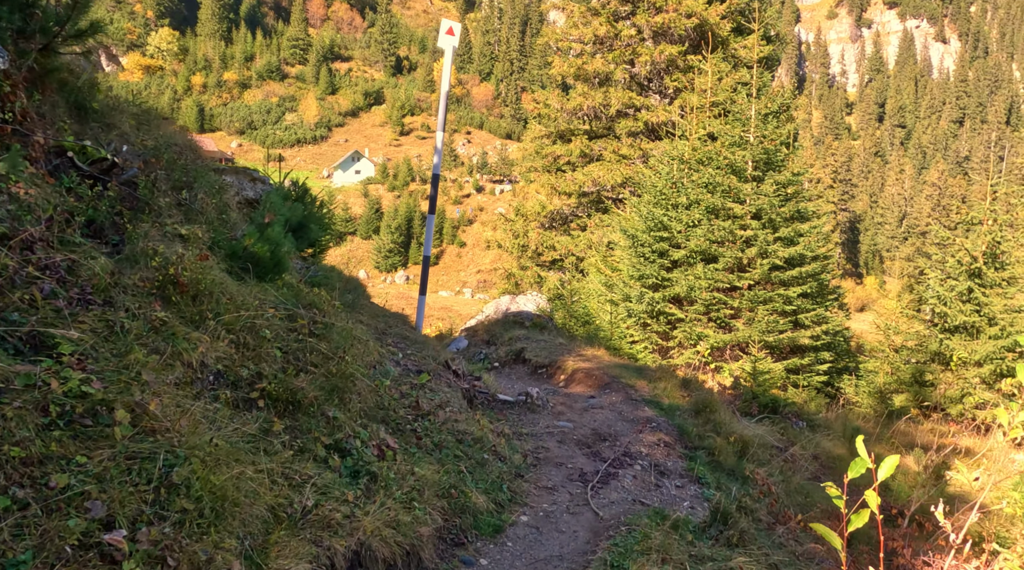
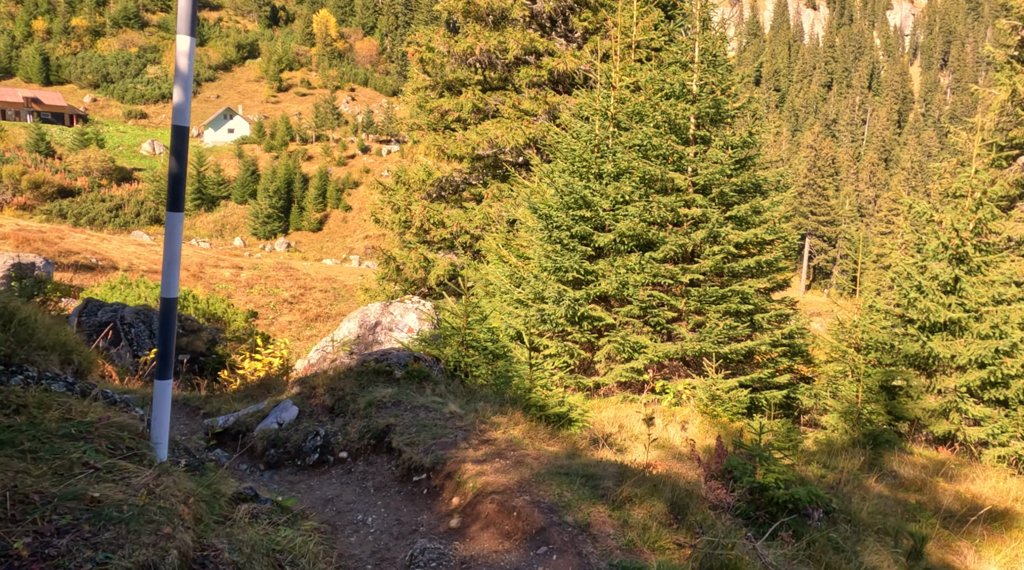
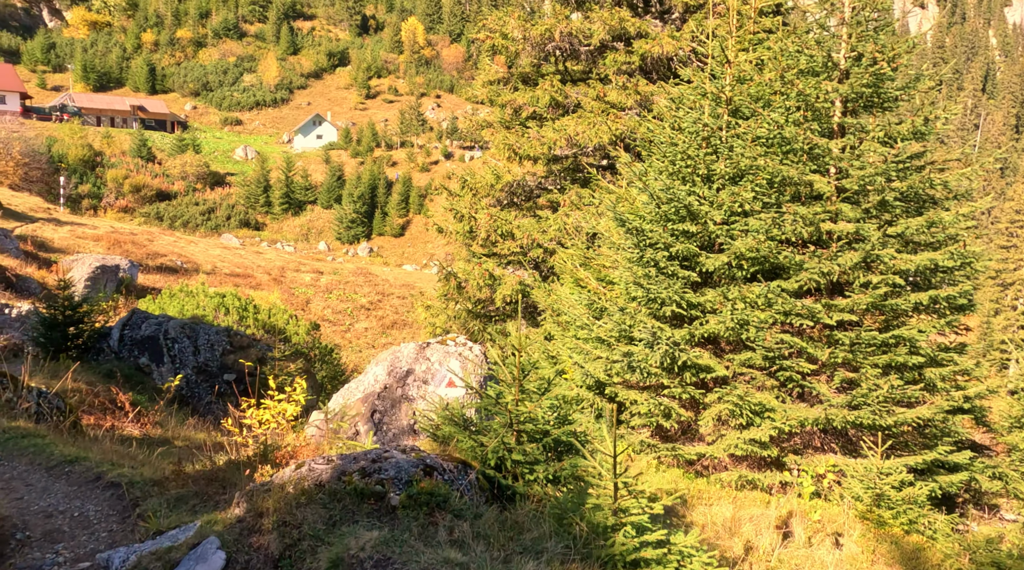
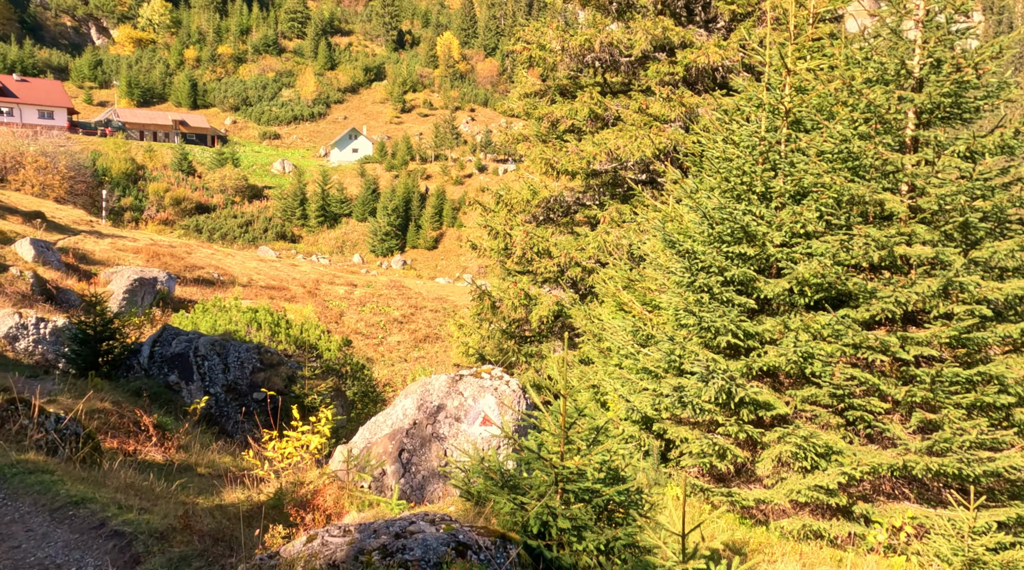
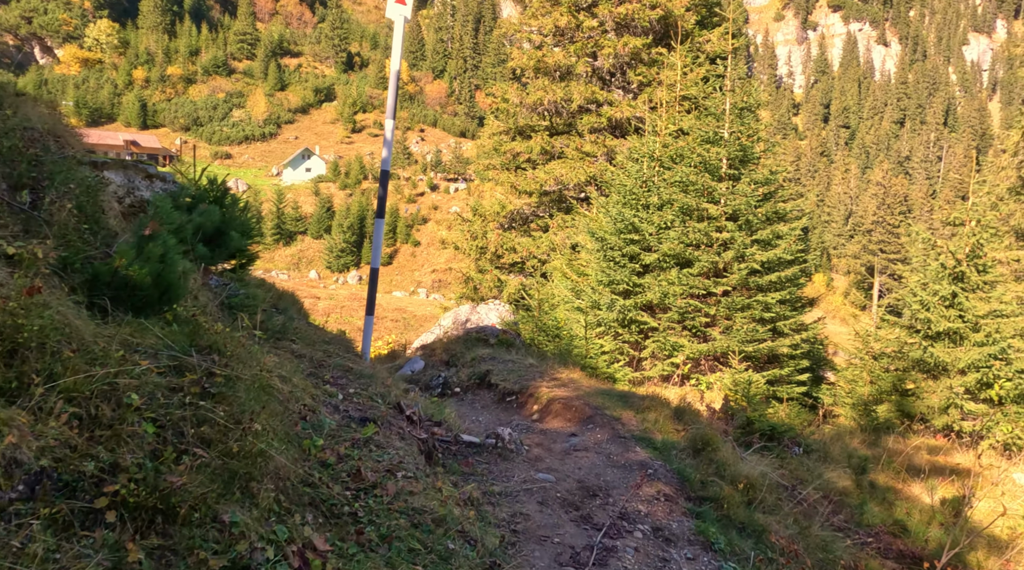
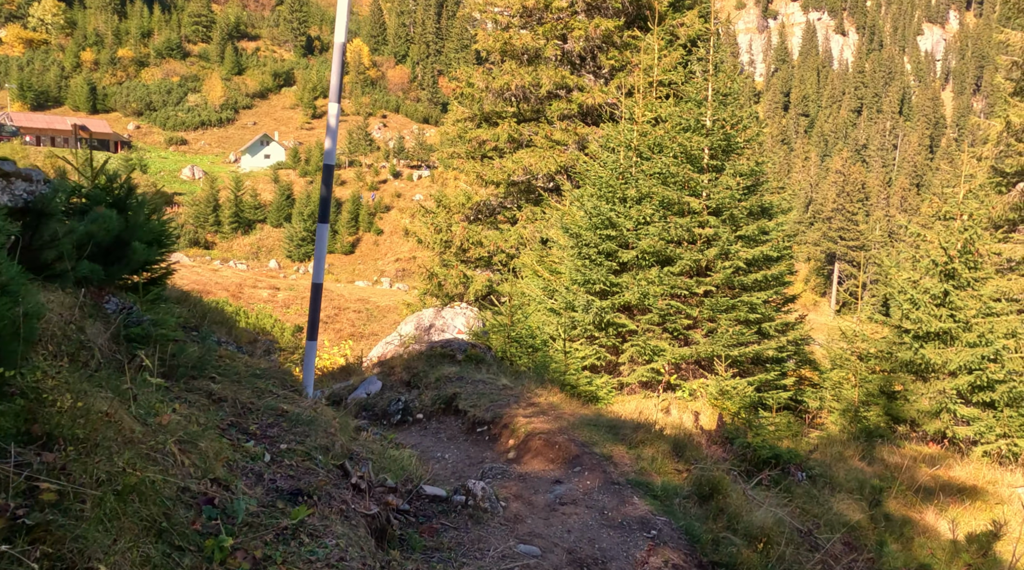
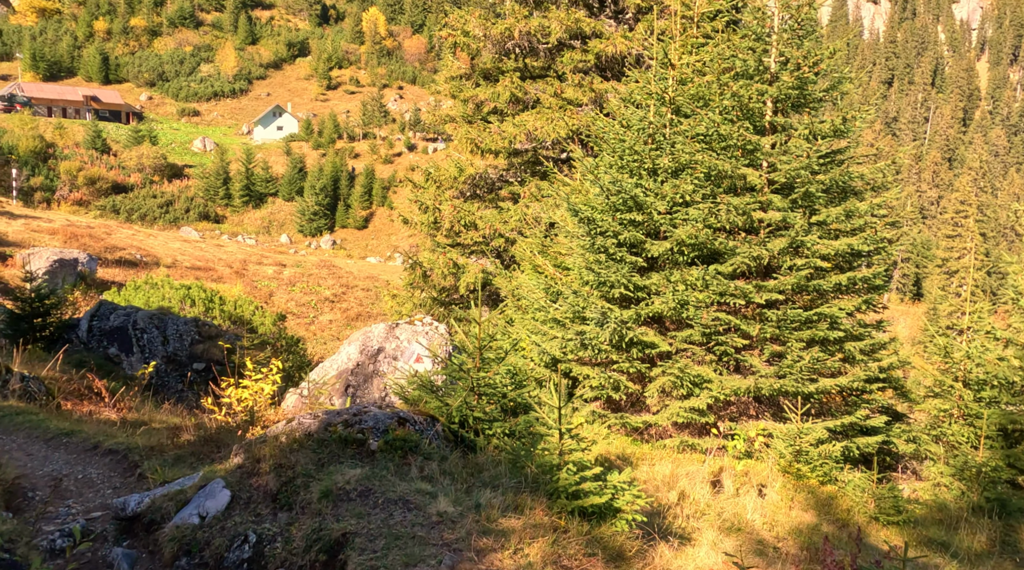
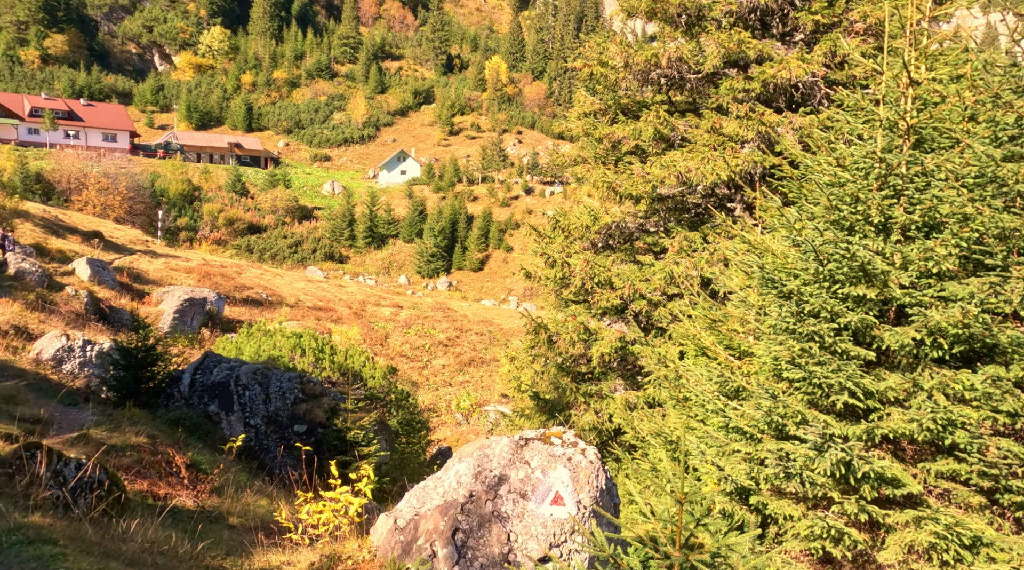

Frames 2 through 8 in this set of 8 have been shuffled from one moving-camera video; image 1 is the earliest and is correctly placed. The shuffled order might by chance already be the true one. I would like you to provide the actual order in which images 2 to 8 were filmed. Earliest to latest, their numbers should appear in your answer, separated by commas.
5, 6, 2, 7, 3, 4, 8
